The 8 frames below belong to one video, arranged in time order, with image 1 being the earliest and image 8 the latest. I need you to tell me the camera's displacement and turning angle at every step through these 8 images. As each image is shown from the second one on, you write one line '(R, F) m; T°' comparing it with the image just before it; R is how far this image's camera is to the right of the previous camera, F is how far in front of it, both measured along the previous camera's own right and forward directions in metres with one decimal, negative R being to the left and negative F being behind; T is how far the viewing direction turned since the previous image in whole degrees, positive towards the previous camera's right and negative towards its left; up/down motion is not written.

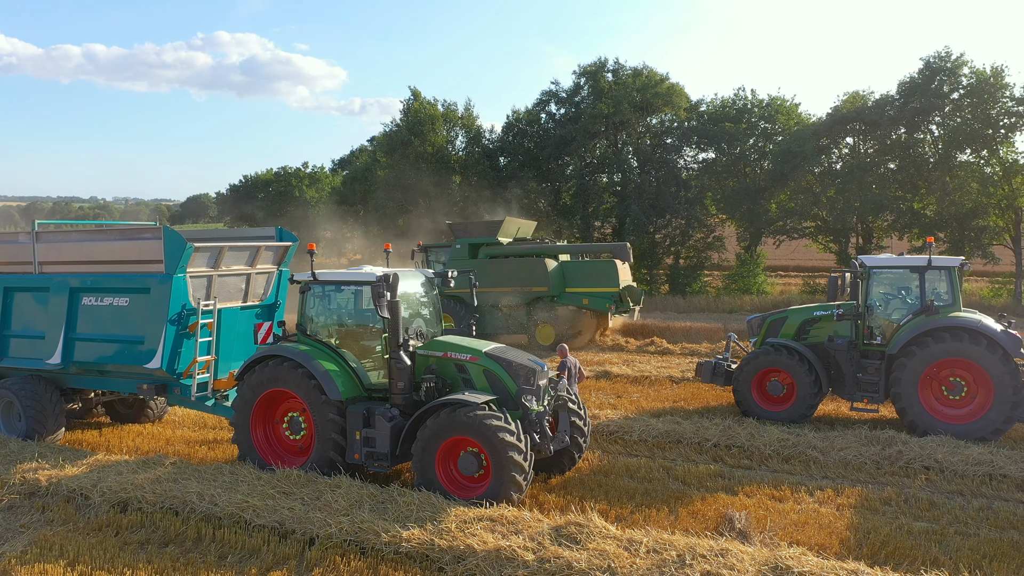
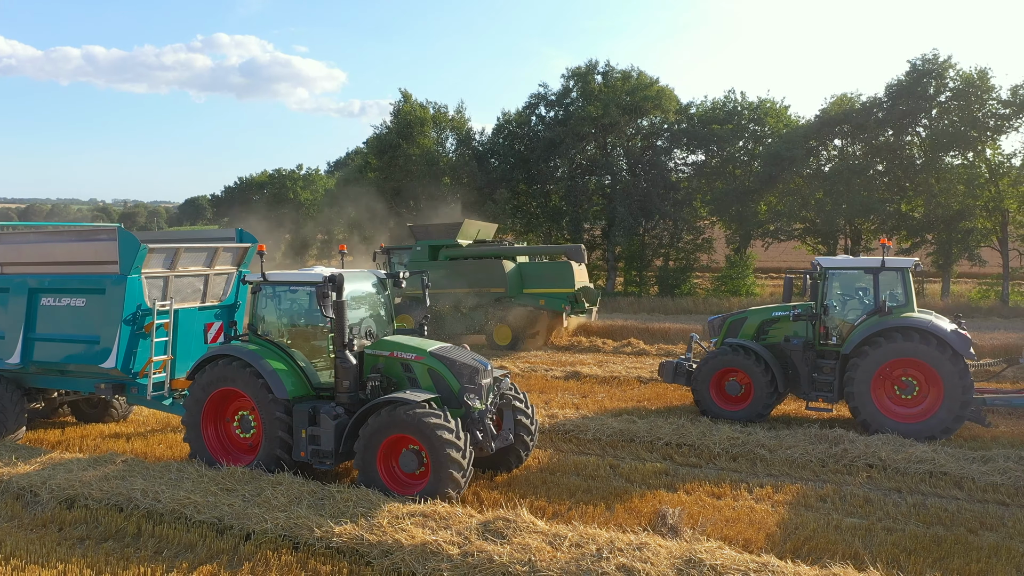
(+0.4, -0.1) m; 0°
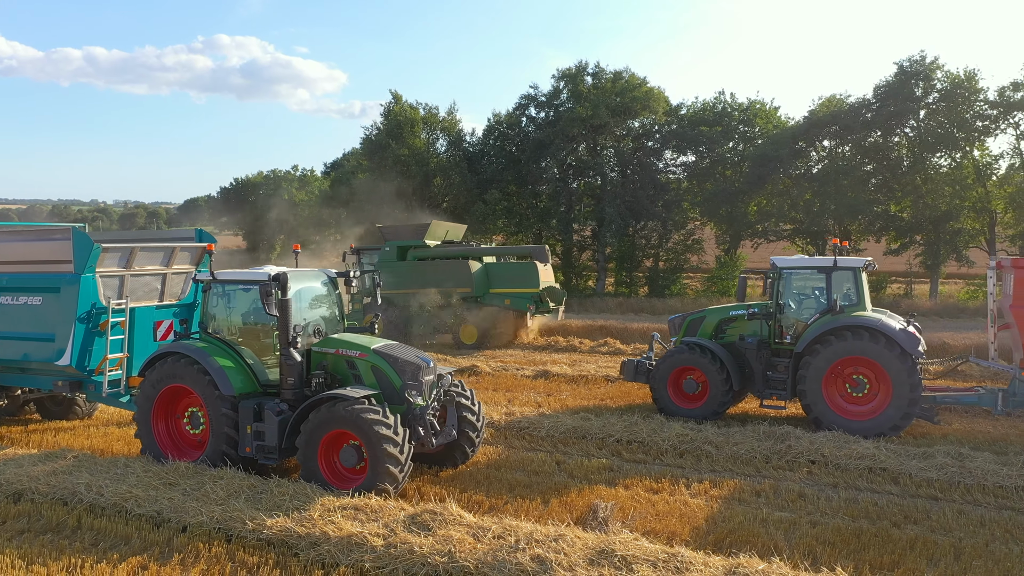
(+0.4, -0.1) m; 0°
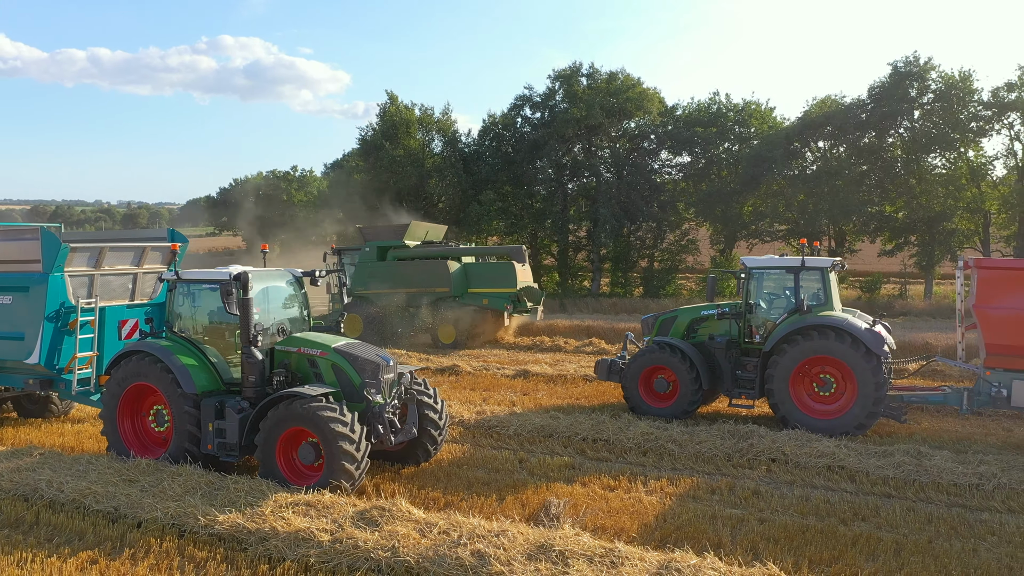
(+0.3, -0.1) m; 0°
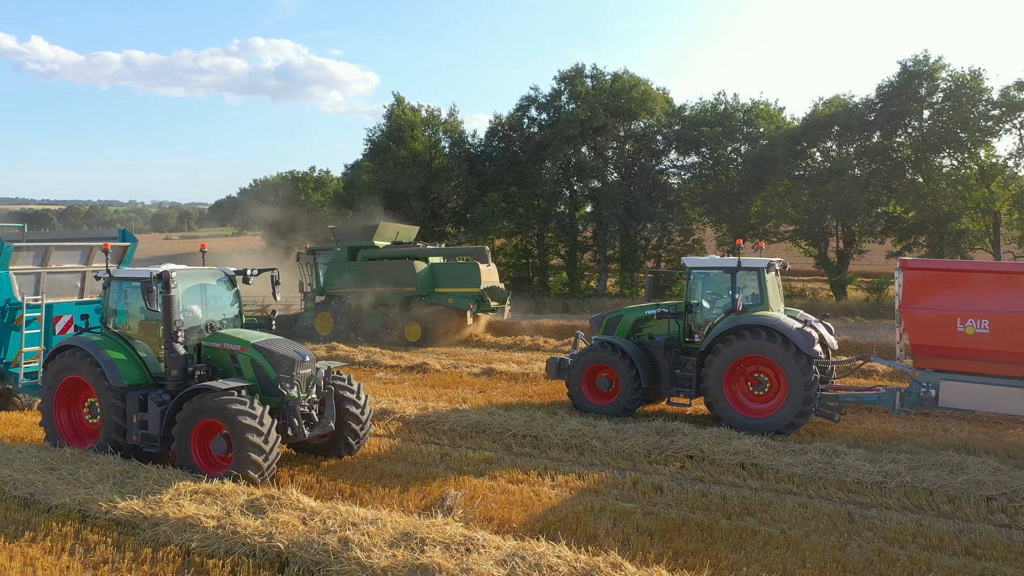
(+0.8, -0.2) m; -2°
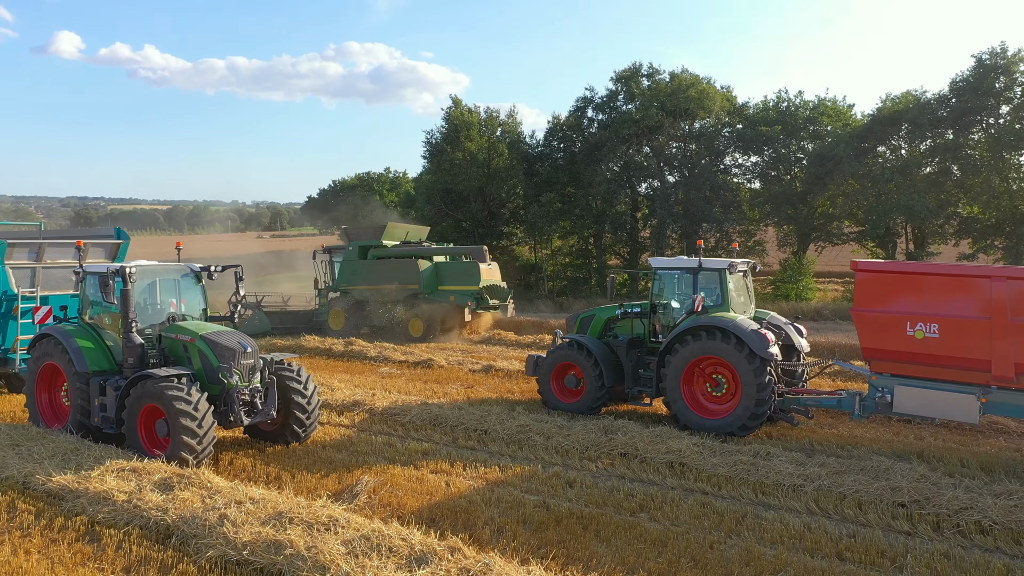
(+1.2, -0.1) m; -6°
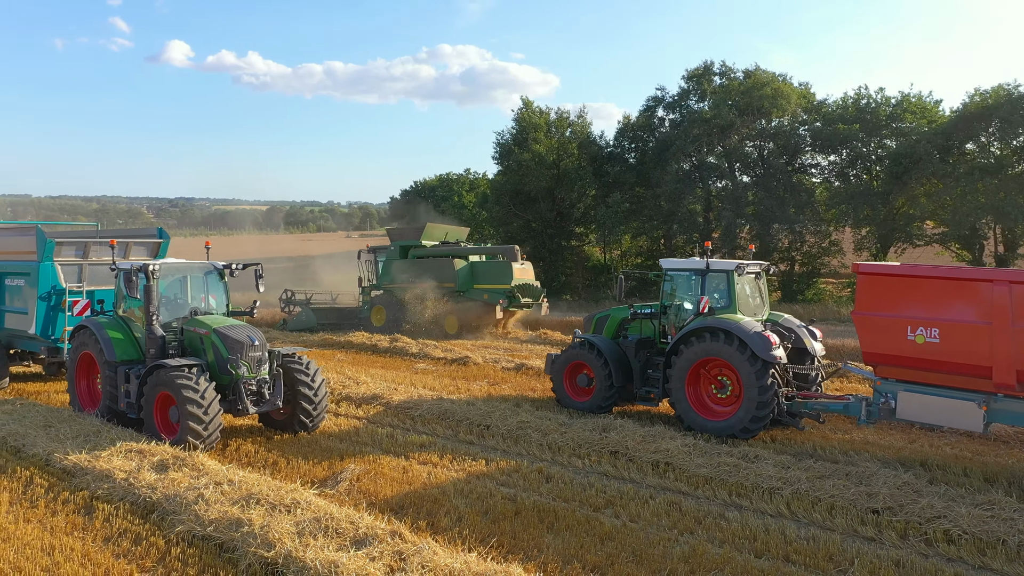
(+0.8, -0.1) m; -6°
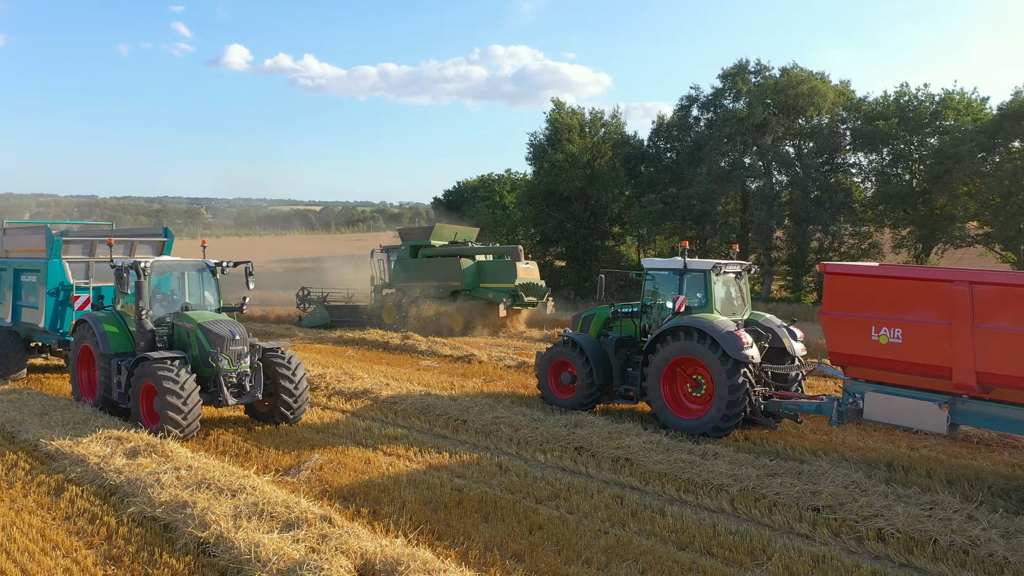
(+0.7, -0.1) m; -4°
